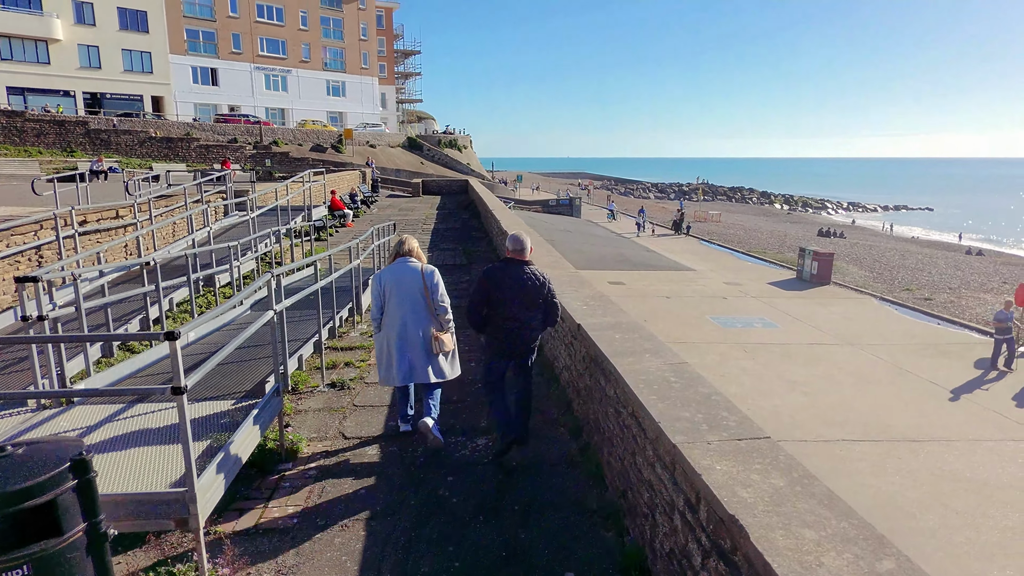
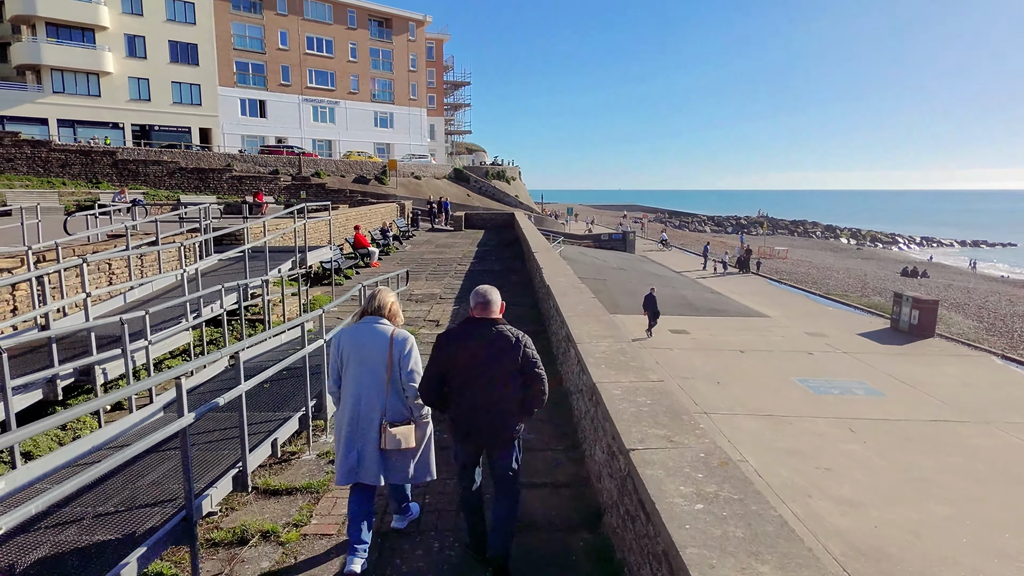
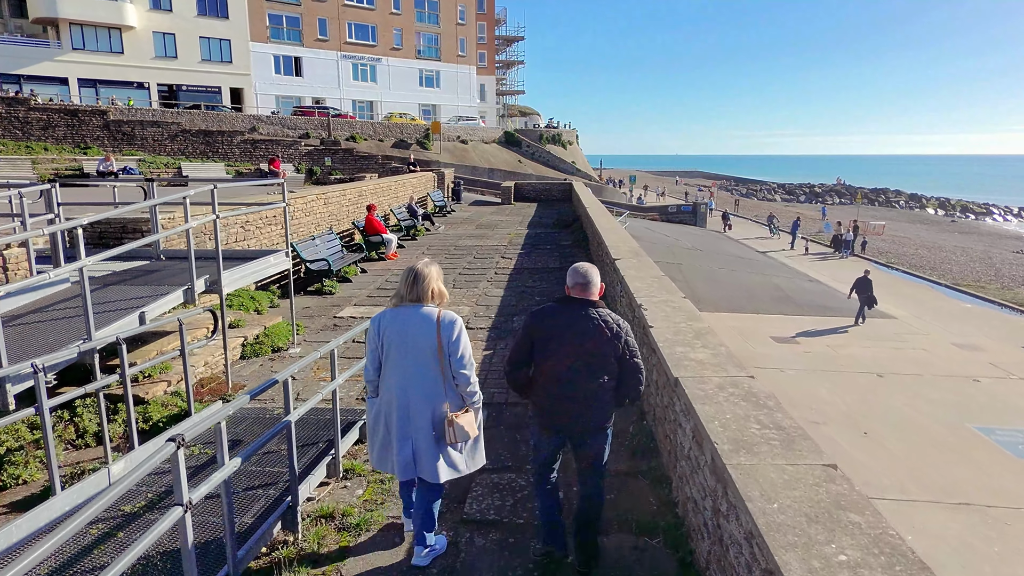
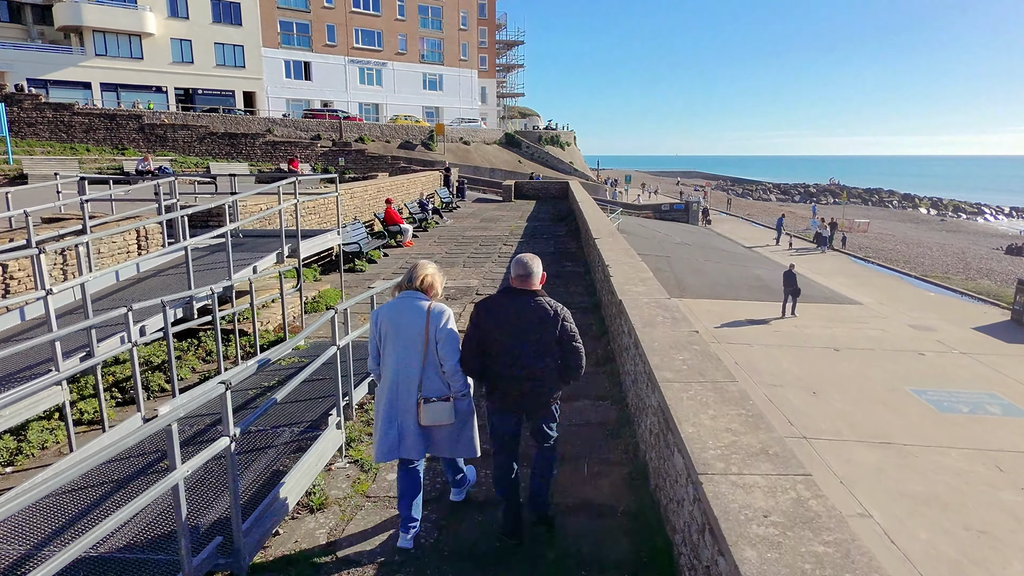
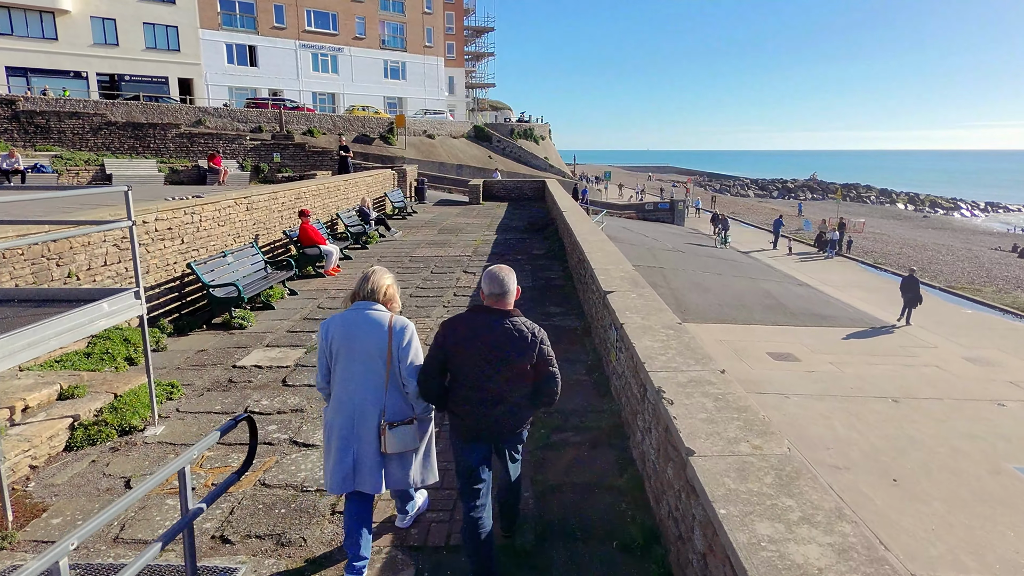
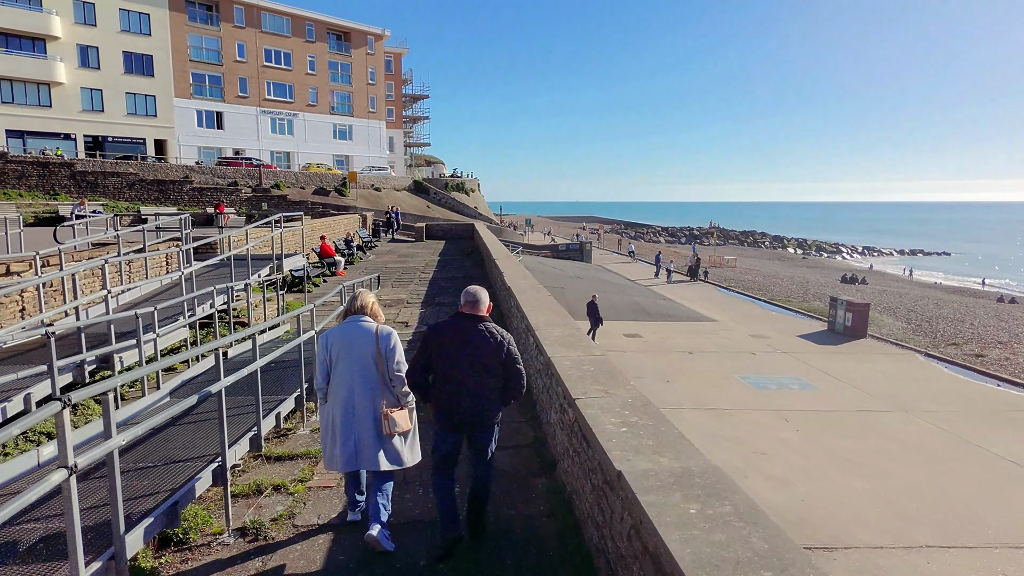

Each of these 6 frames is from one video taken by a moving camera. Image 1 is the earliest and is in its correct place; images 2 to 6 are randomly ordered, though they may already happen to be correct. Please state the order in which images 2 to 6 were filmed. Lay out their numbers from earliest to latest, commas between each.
6, 2, 4, 3, 5
